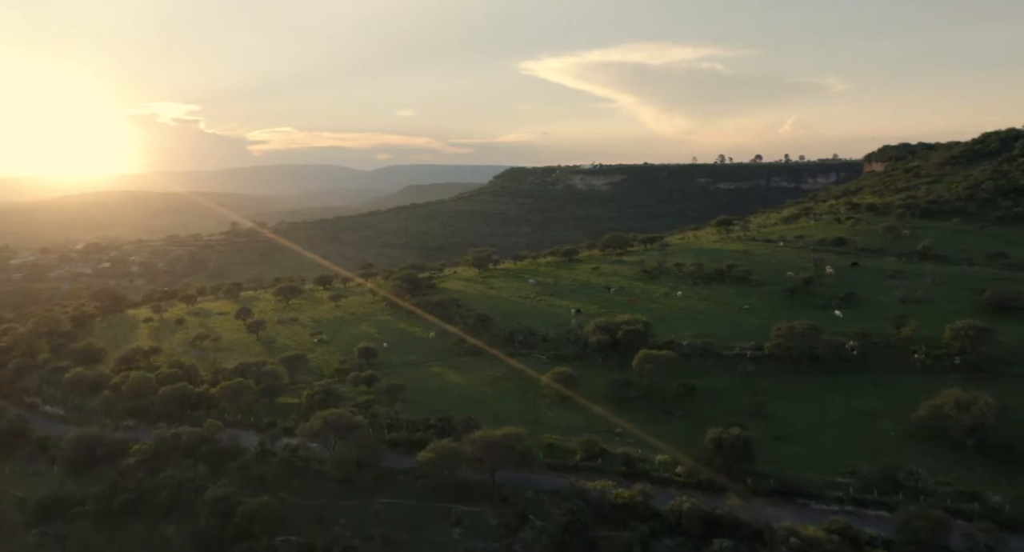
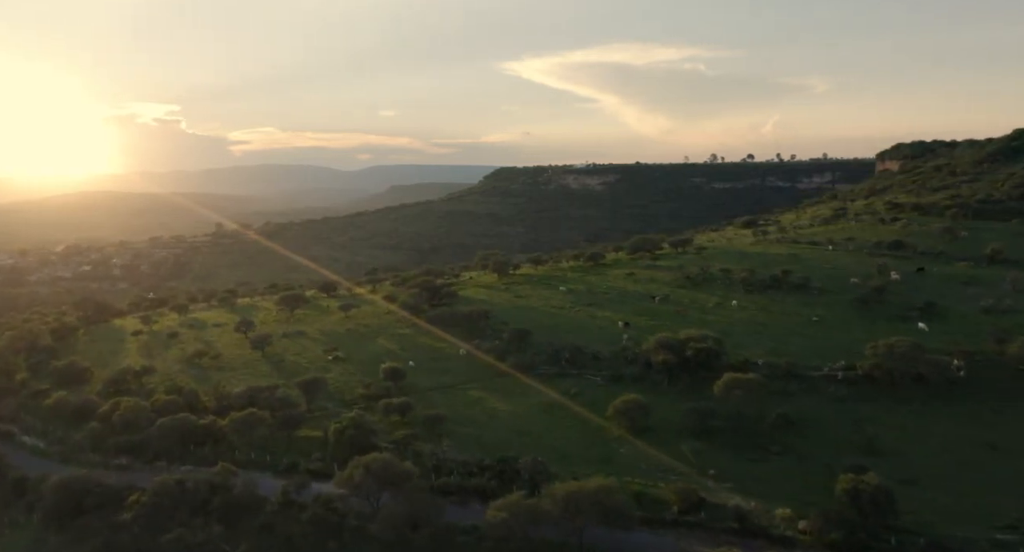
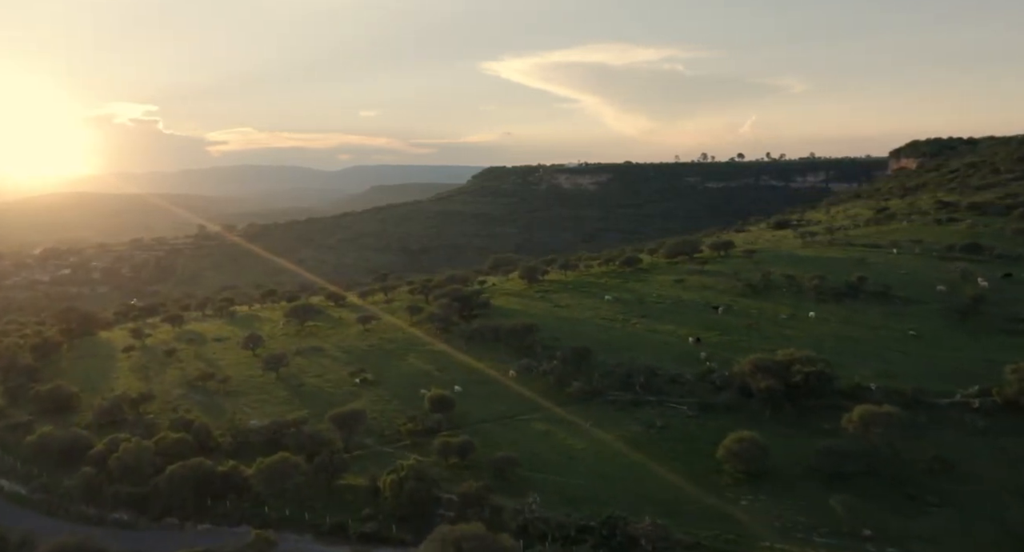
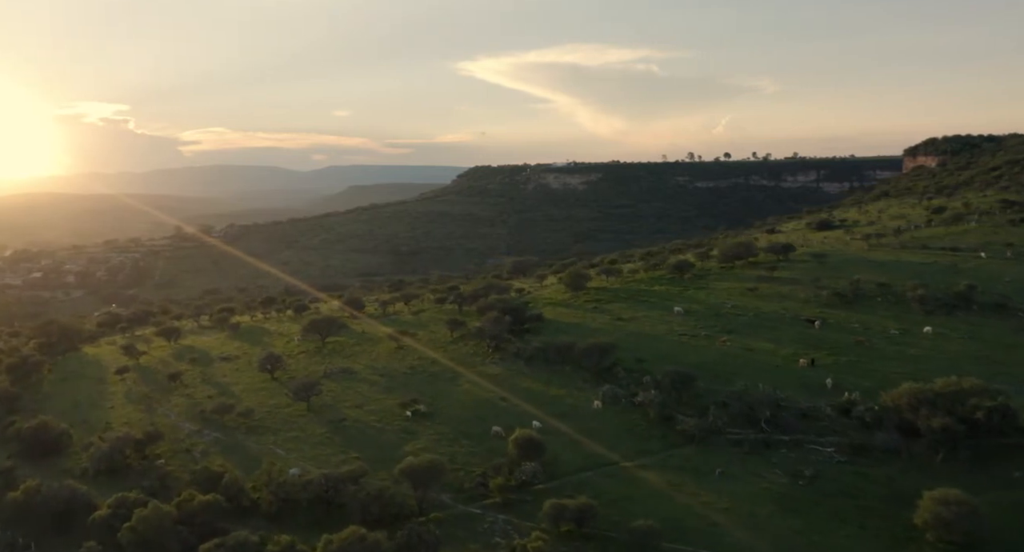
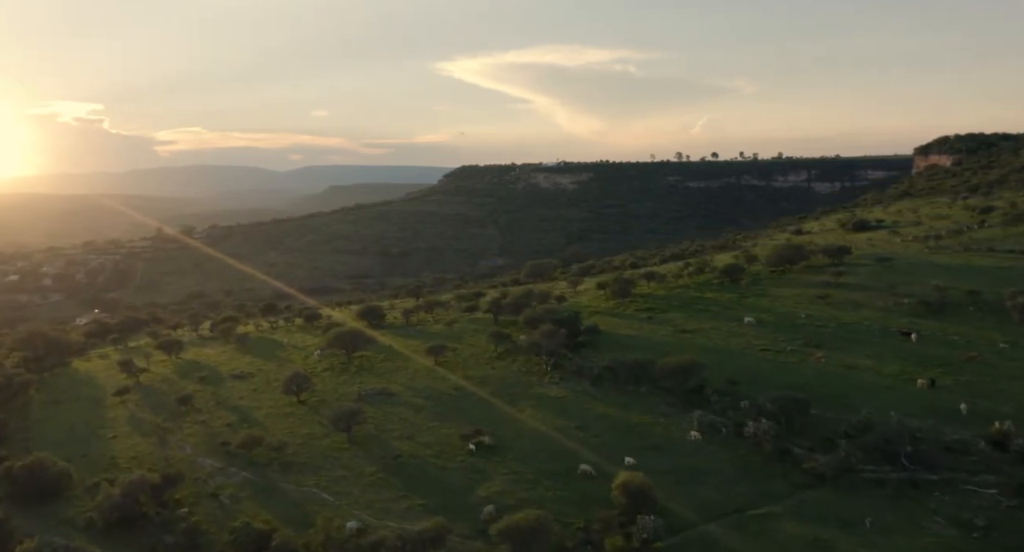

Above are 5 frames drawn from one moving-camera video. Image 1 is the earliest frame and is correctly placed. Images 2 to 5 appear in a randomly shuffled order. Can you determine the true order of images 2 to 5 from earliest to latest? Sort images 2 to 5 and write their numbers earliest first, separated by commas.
2, 3, 4, 5
